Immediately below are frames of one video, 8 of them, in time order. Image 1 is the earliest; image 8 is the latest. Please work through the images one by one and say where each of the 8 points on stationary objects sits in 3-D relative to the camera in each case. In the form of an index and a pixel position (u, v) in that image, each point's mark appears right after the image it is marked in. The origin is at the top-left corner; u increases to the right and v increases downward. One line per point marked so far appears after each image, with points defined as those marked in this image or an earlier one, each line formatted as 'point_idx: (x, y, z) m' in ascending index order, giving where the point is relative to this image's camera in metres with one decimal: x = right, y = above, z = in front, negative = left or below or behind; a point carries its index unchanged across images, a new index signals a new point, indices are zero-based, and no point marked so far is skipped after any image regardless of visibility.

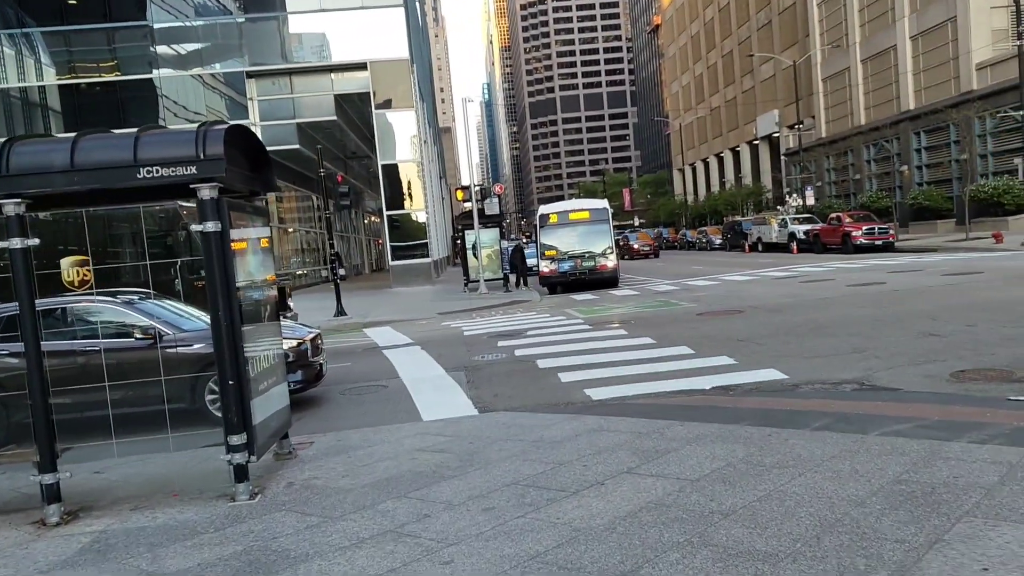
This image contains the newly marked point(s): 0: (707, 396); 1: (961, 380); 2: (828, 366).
0: (+1.6, -0.9, +7.3) m
1: (+3.6, -0.7, +7.1) m
2: (+2.9, -0.7, +8.2) m
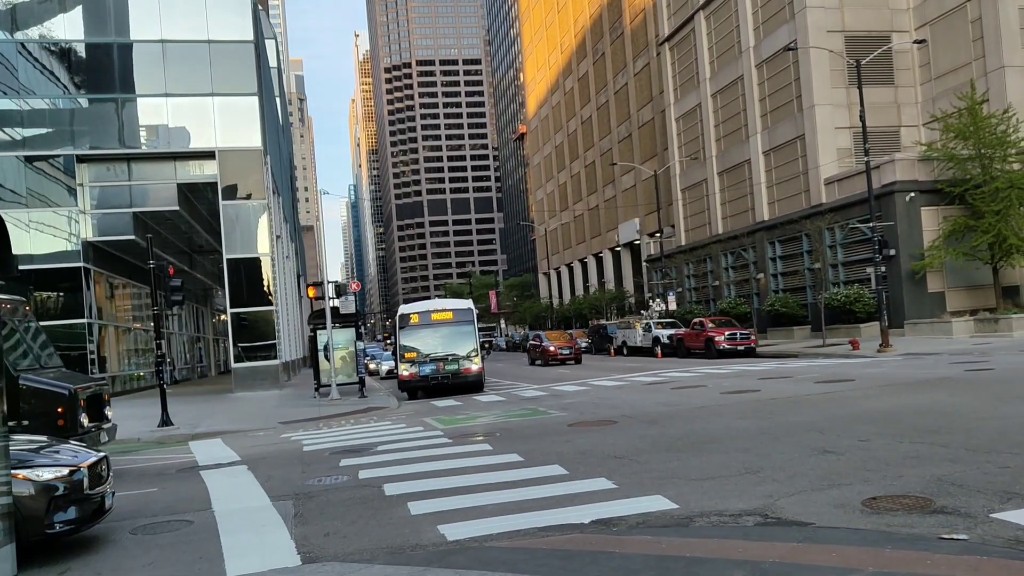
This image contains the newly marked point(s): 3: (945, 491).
0: (+0.5, -1.7, +6.0) m
1: (+2.5, -1.5, +6.1) m
2: (+1.7, -1.6, +7.1) m
3: (+3.2, -1.5, +6.4) m
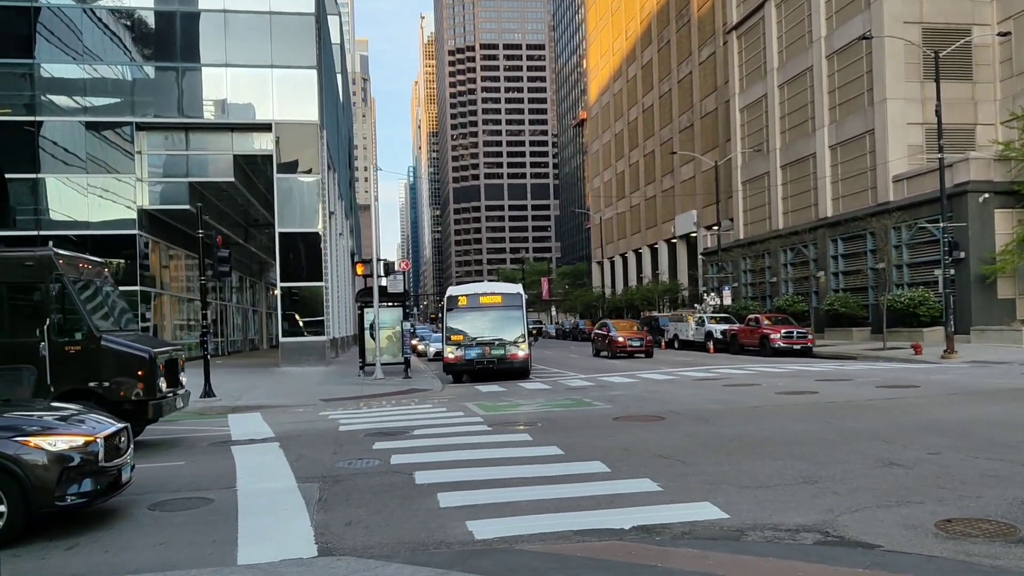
0: (+0.7, -1.6, +5.5) m
1: (+2.7, -1.5, +5.4) m
2: (+1.9, -1.6, +6.5) m
3: (+3.4, -1.5, +5.7) m
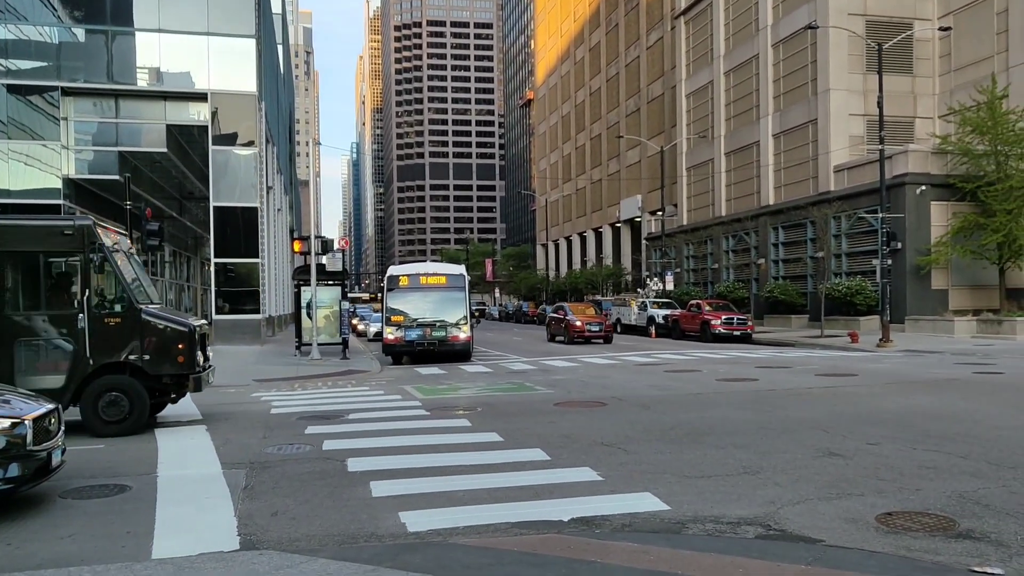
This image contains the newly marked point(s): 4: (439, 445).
0: (+0.3, -1.5, +5.3) m
1: (+2.3, -1.5, +5.4) m
2: (+1.5, -1.5, +6.4) m
3: (+3.0, -1.5, +5.7) m
4: (-0.7, -1.5, +8.5) m
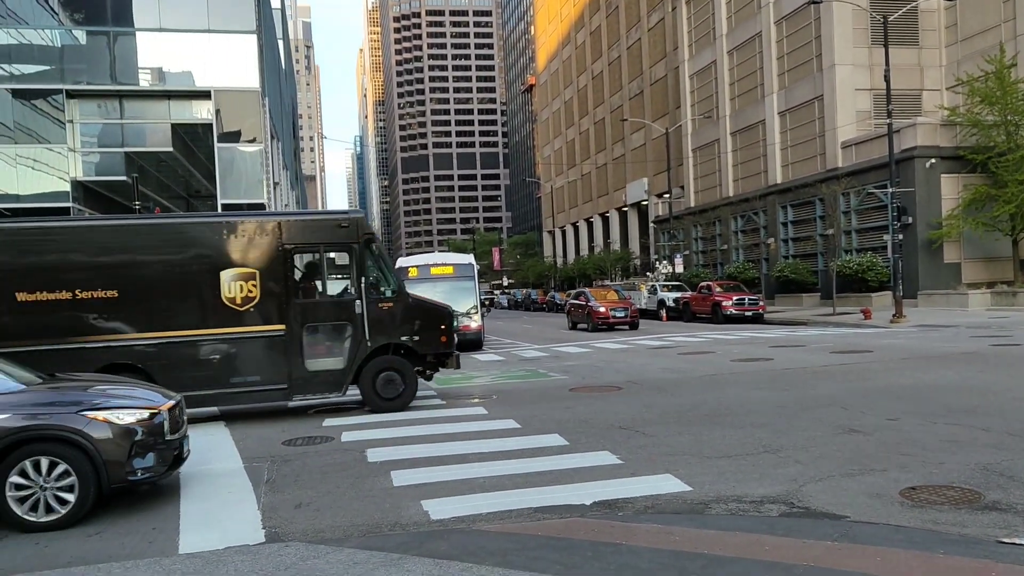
0: (+0.5, -1.4, +5.3) m
1: (+2.5, -1.3, +5.3) m
2: (+1.6, -1.3, +6.3) m
3: (+3.1, -1.3, +5.7) m
4: (-0.5, -1.4, +8.5) m
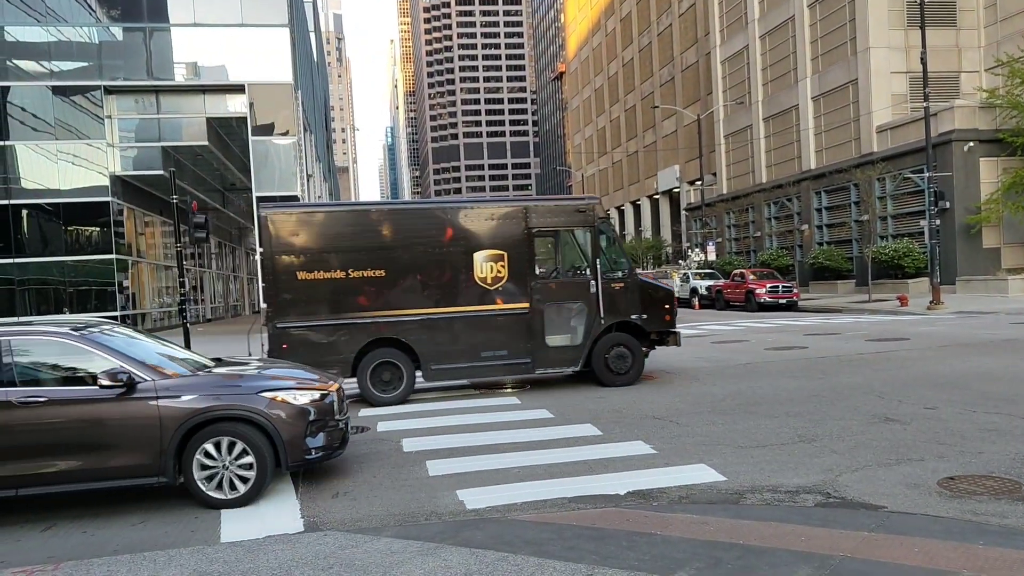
0: (+0.7, -1.3, +5.3) m
1: (+2.7, -1.2, +5.3) m
2: (+1.9, -1.3, +6.3) m
3: (+3.3, -1.2, +5.6) m
4: (-0.2, -1.3, +8.6) m
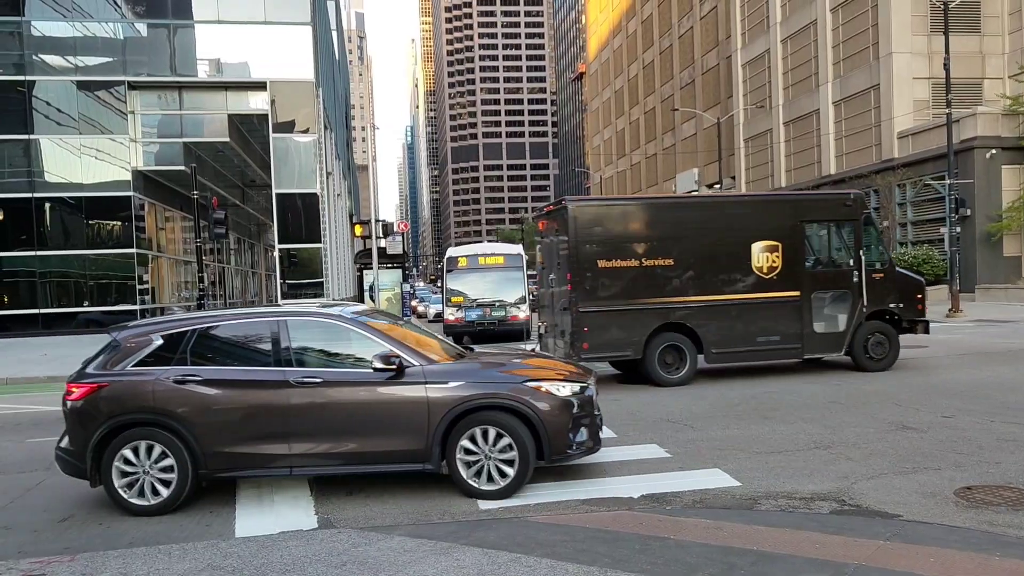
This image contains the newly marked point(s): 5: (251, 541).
0: (+0.7, -1.4, +5.3) m
1: (+2.8, -1.3, +5.3) m
2: (+2.0, -1.3, +6.3) m
3: (+3.4, -1.2, +5.6) m
4: (-0.1, -1.3, +8.6) m
5: (-1.5, -1.4, +5.0) m
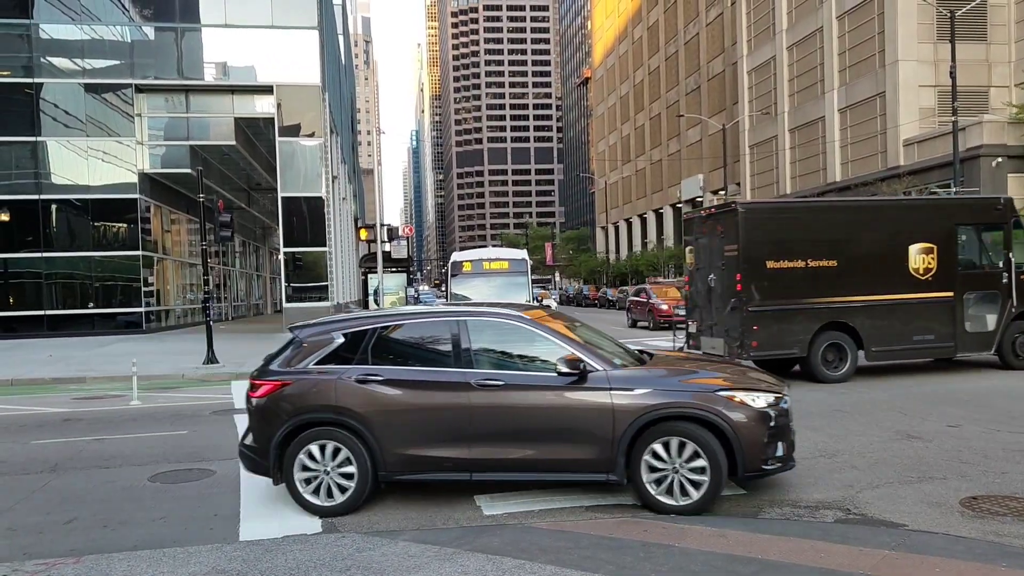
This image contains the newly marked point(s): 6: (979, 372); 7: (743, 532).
0: (+0.8, -1.4, +5.3) m
1: (+2.8, -1.3, +5.2) m
2: (+2.0, -1.3, +6.3) m
3: (+3.5, -1.3, +5.5) m
4: (0.0, -1.4, +8.6) m
5: (-1.5, -1.5, +5.0) m
6: (+6.2, -1.1, +11.6) m
7: (+1.3, -1.4, +5.0) m
